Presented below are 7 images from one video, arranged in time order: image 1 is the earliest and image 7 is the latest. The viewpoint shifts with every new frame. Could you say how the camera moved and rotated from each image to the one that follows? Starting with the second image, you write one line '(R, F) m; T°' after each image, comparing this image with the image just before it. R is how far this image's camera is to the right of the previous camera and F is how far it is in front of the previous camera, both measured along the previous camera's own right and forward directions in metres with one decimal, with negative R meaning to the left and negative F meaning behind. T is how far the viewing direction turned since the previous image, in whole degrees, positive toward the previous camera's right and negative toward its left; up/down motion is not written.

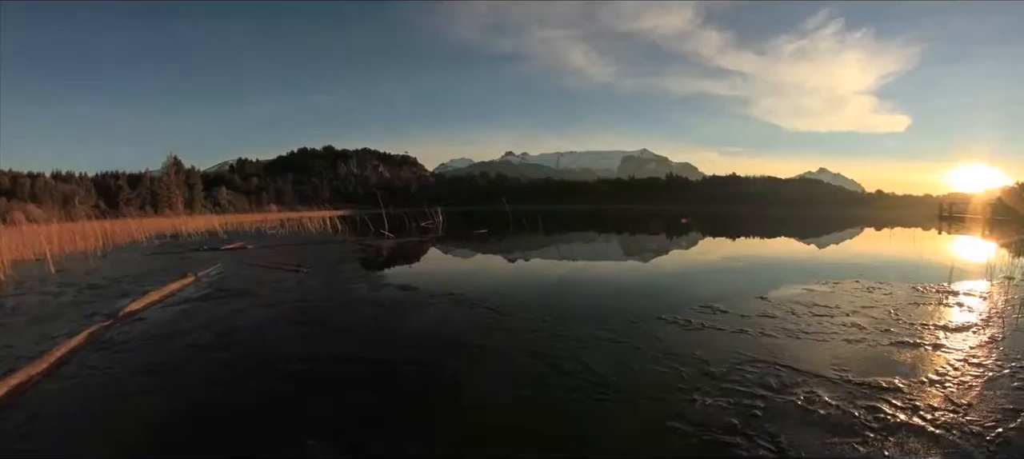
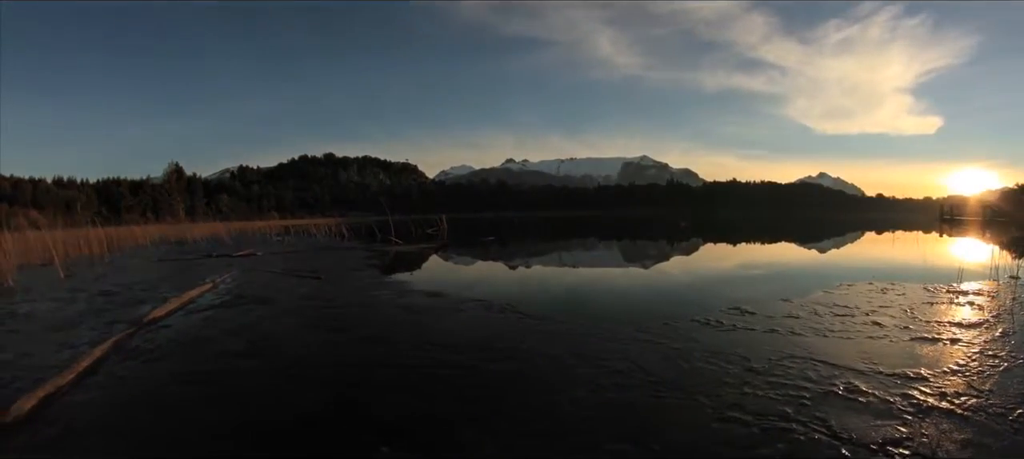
(-0.6, -0.6) m; 0°
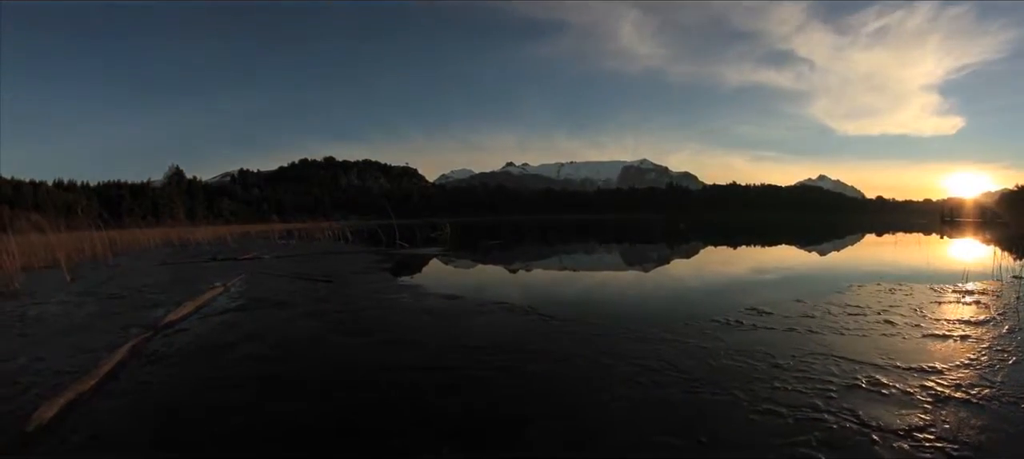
(-0.4, -0.4) m; 0°
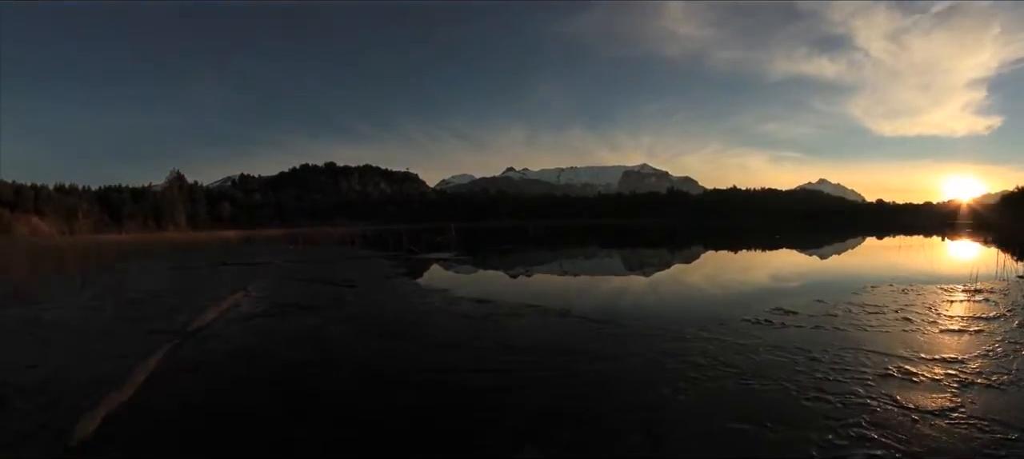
(-0.8, -0.7) m; 0°
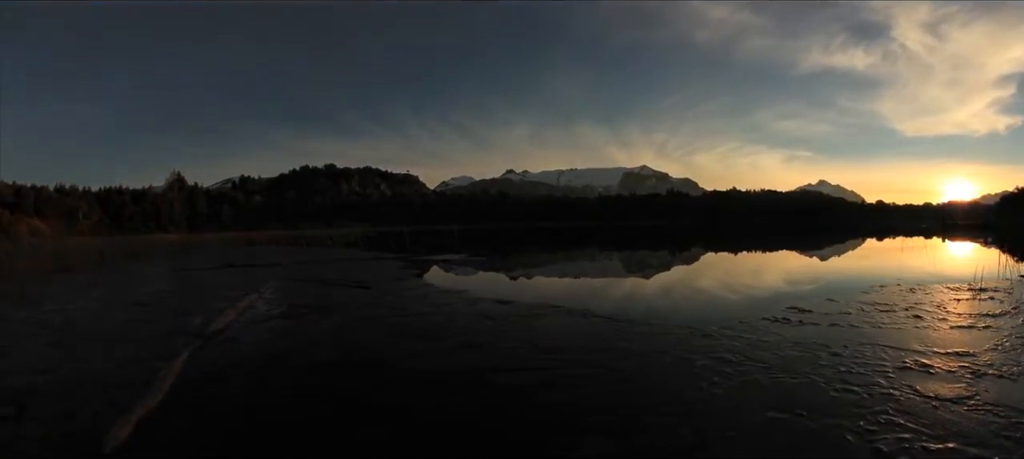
(-0.5, -0.4) m; 0°
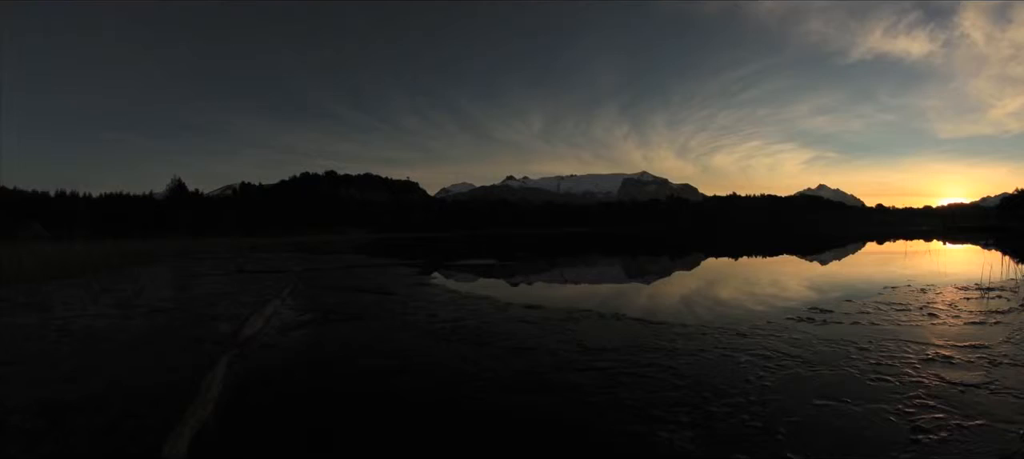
(-0.8, -0.7) m; 0°
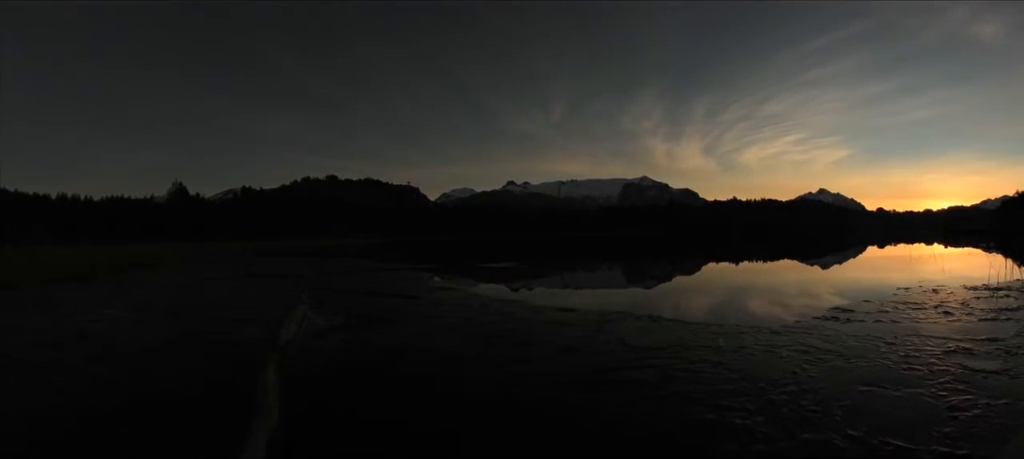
(-0.9, -0.9) m; 0°
